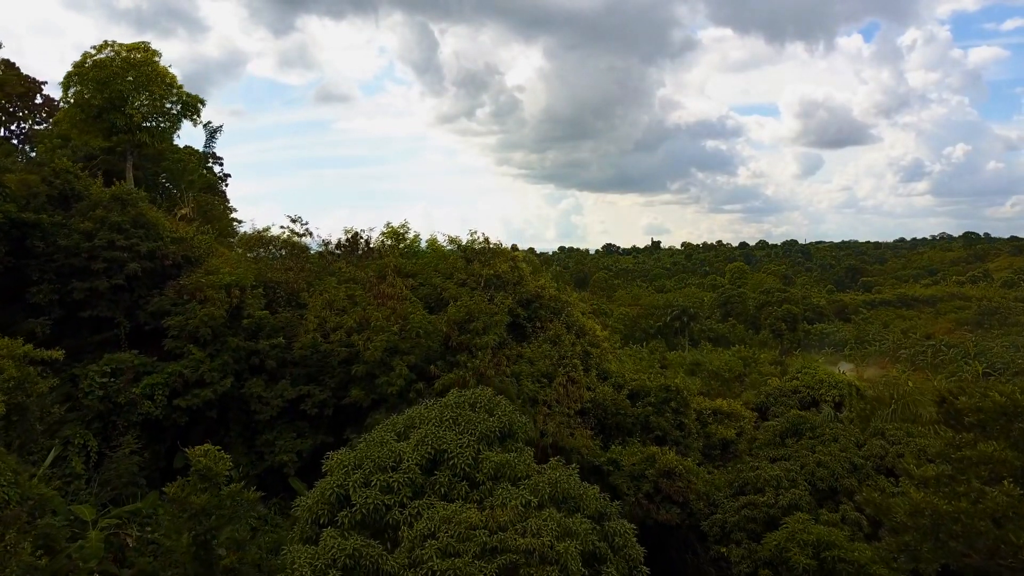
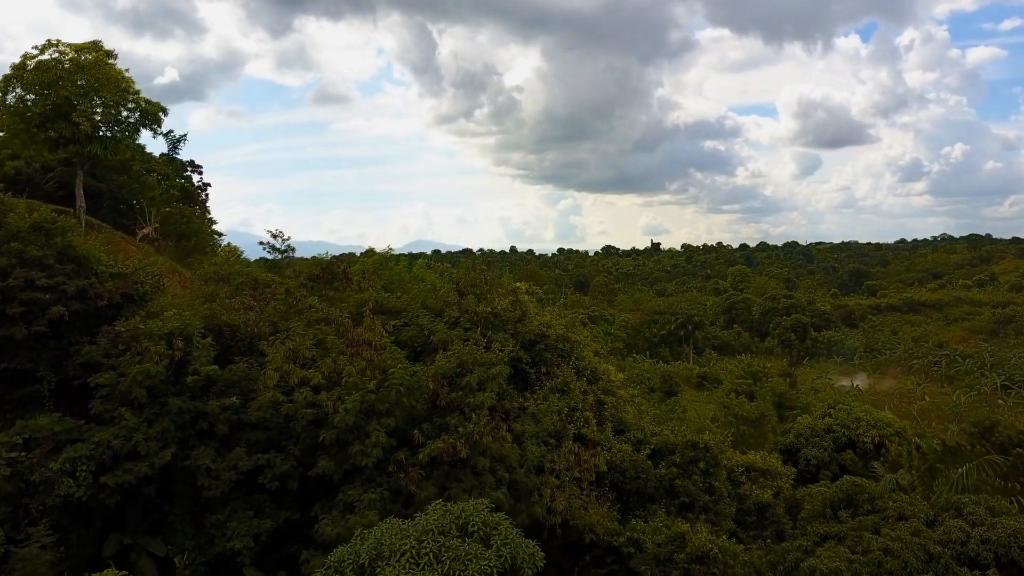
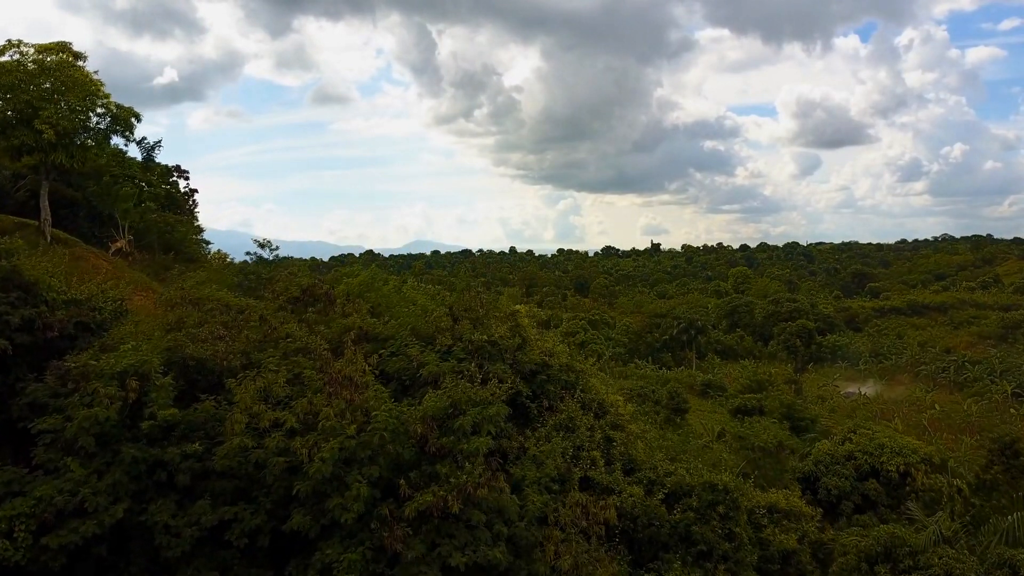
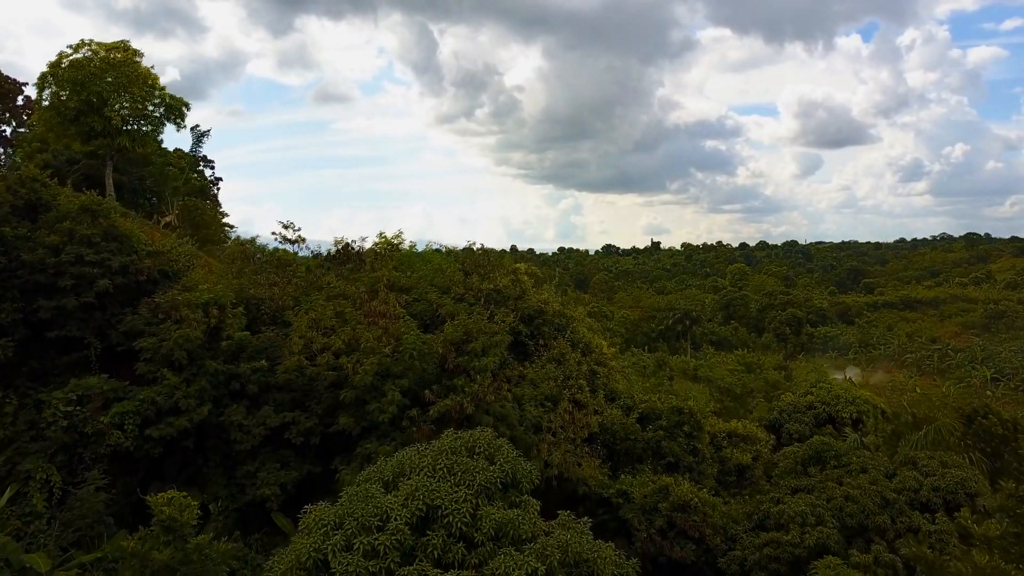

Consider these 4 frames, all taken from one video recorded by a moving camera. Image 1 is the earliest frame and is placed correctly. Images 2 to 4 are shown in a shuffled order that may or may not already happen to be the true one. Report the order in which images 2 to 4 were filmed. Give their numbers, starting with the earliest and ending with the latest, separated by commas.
4, 2, 3
